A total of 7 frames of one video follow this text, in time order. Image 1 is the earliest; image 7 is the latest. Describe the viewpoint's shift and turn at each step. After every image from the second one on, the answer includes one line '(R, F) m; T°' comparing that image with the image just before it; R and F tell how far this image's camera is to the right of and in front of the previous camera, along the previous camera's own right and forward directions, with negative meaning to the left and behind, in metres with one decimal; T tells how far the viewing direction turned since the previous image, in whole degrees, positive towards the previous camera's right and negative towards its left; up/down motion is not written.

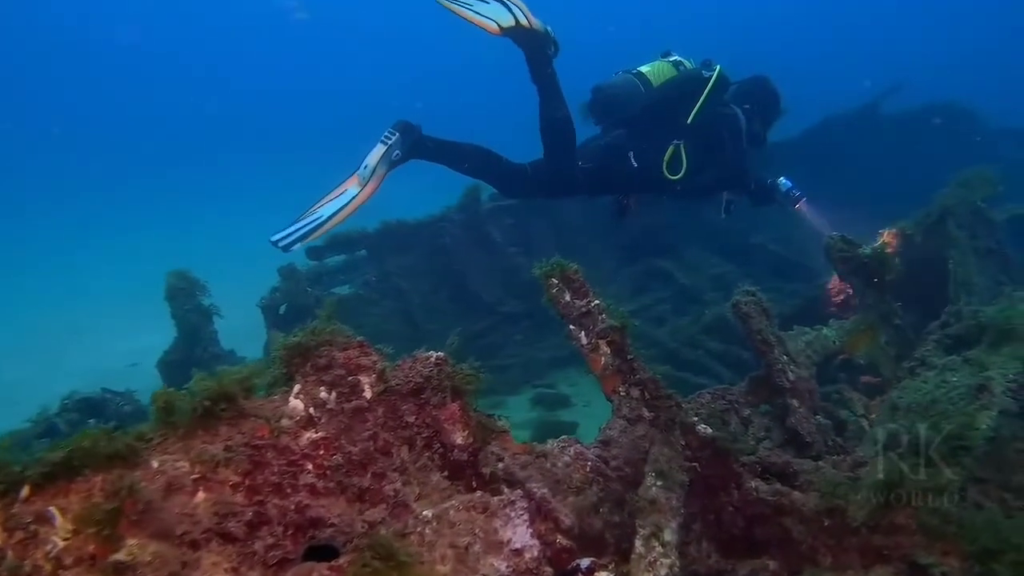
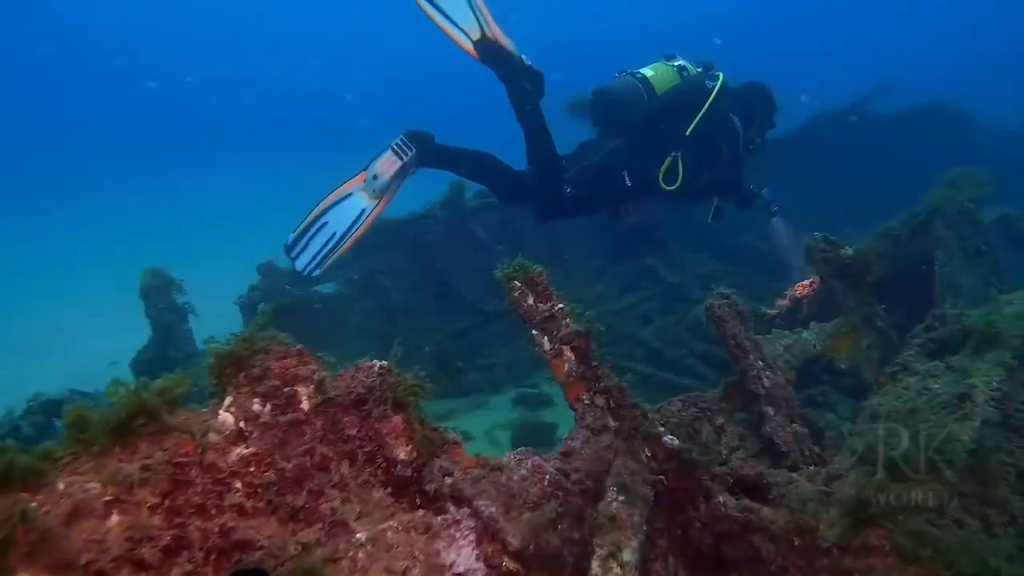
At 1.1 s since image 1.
(+0.2, +0.2) m; 0°
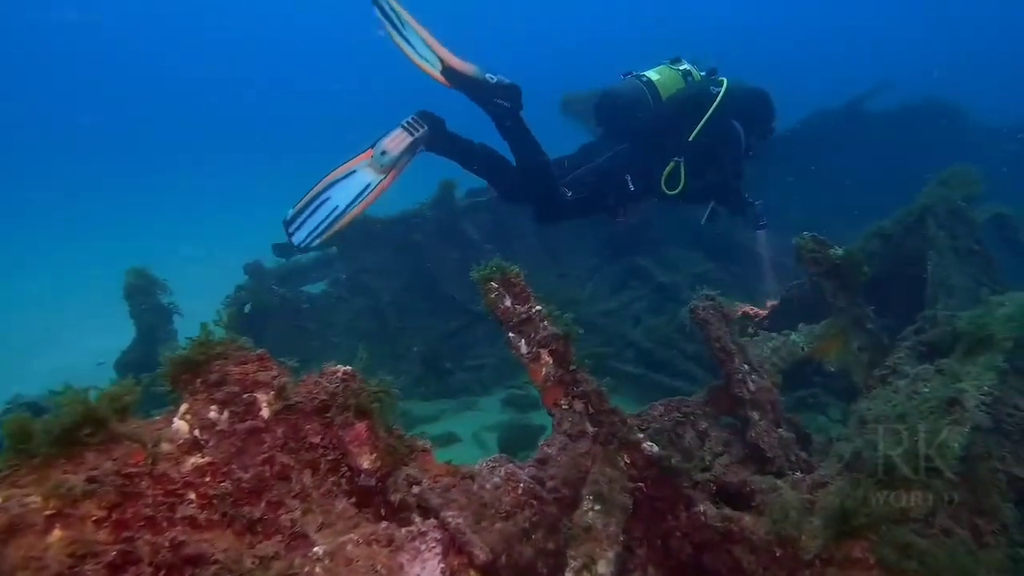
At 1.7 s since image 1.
(+0.1, +0.1) m; 0°
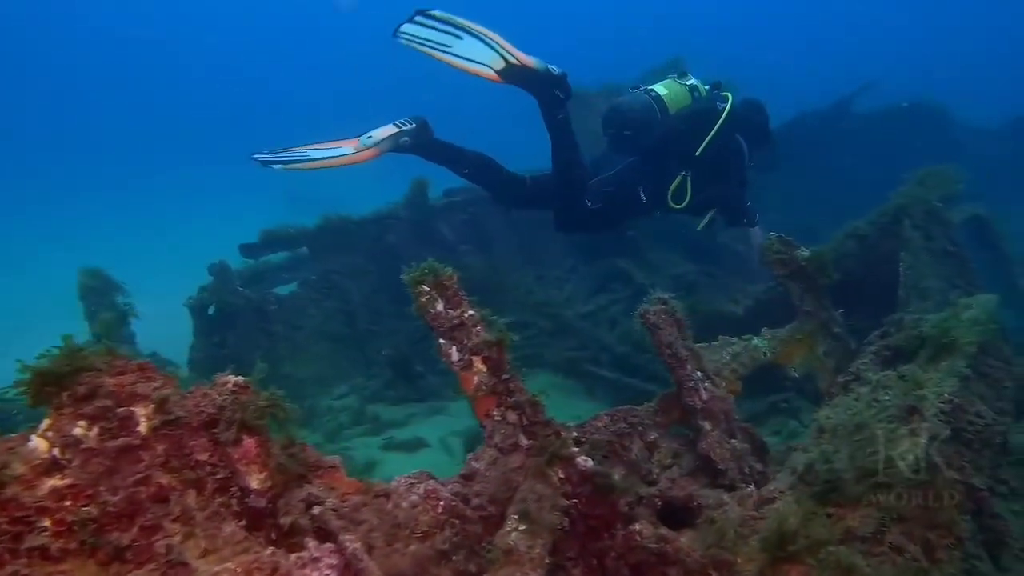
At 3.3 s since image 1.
(+0.4, +0.2) m; 0°
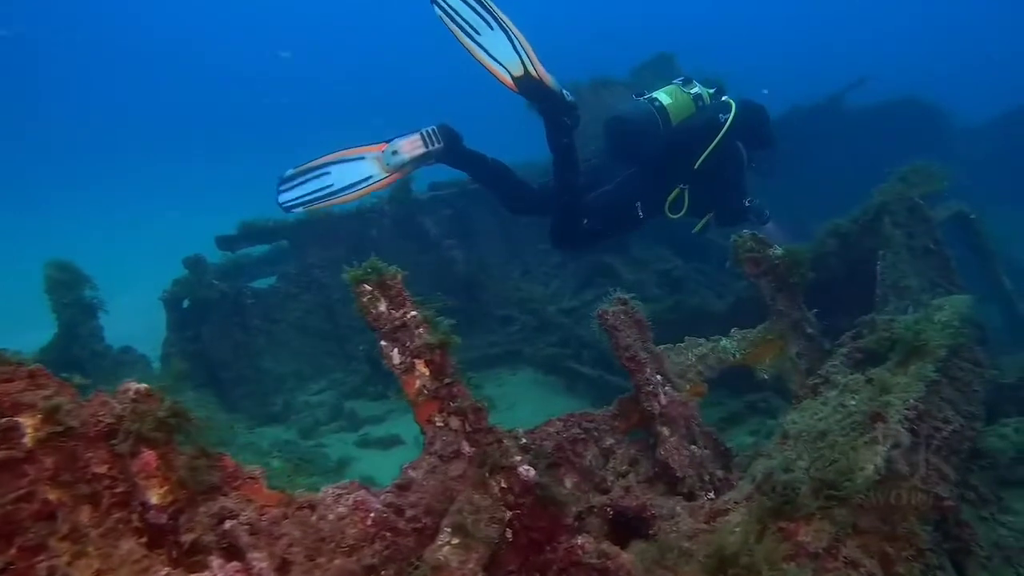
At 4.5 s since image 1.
(+0.3, +0.2) m; 0°
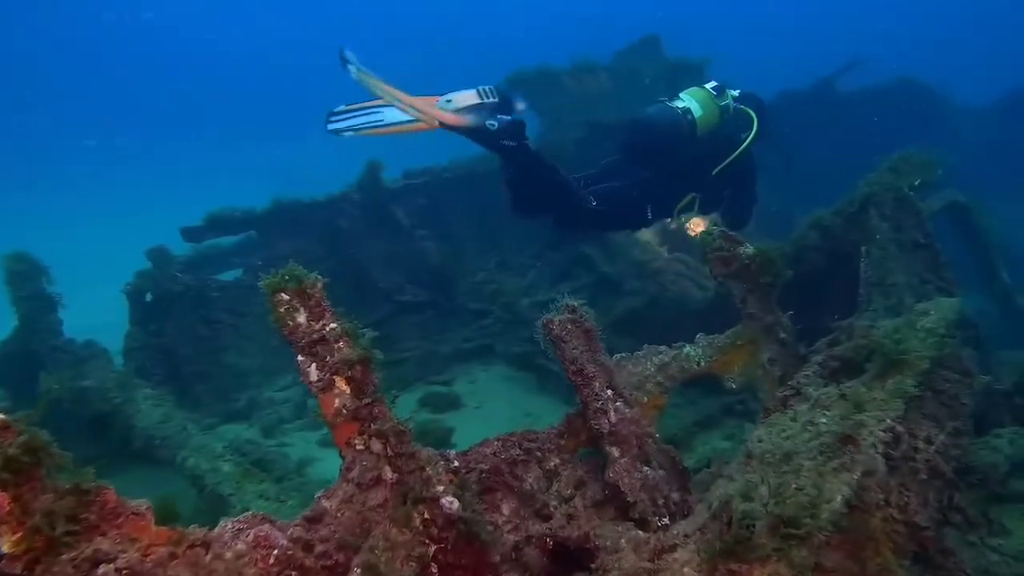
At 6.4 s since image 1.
(+0.3, +0.3) m; 0°
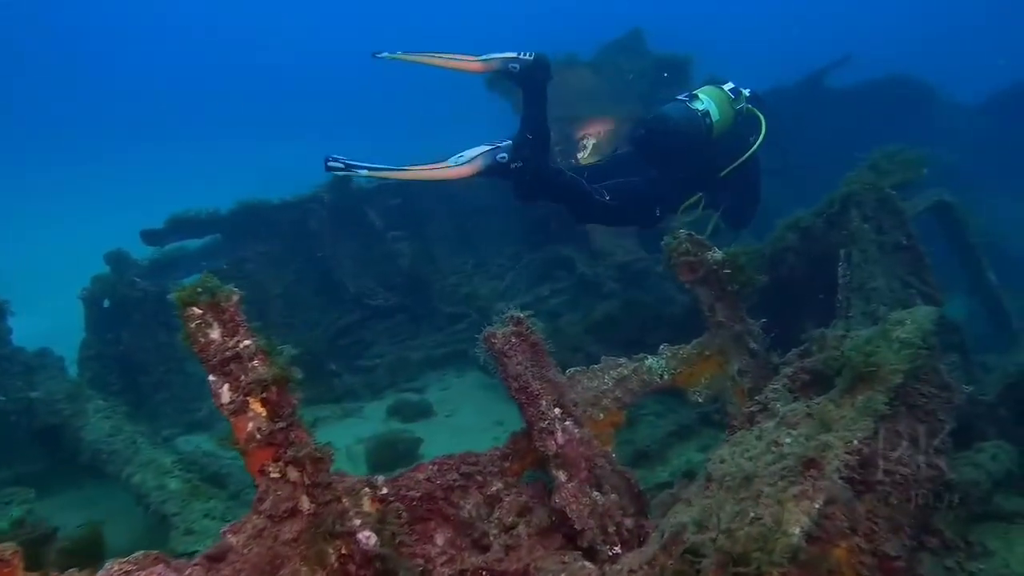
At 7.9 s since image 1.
(+0.3, +0.3) m; 0°
